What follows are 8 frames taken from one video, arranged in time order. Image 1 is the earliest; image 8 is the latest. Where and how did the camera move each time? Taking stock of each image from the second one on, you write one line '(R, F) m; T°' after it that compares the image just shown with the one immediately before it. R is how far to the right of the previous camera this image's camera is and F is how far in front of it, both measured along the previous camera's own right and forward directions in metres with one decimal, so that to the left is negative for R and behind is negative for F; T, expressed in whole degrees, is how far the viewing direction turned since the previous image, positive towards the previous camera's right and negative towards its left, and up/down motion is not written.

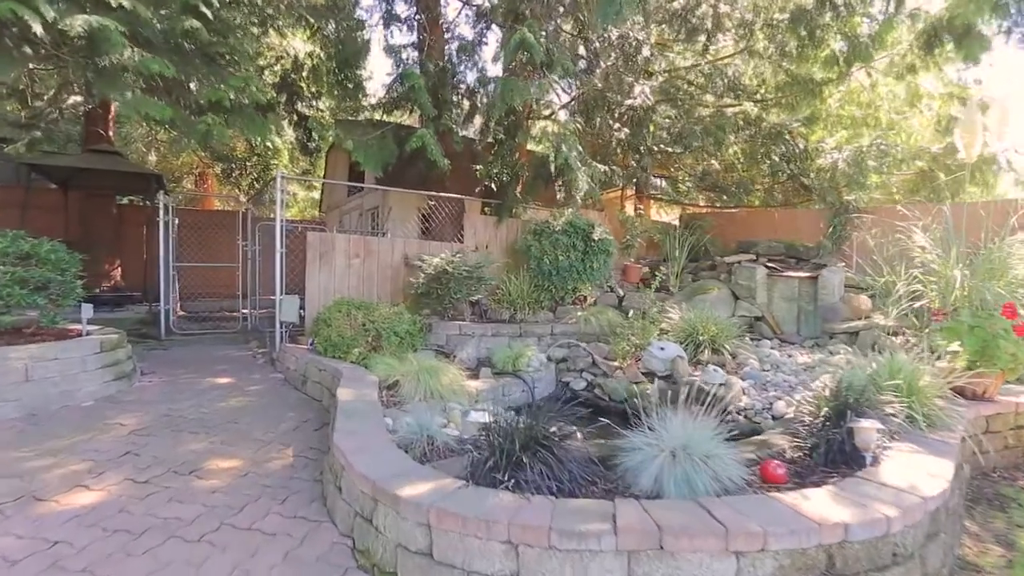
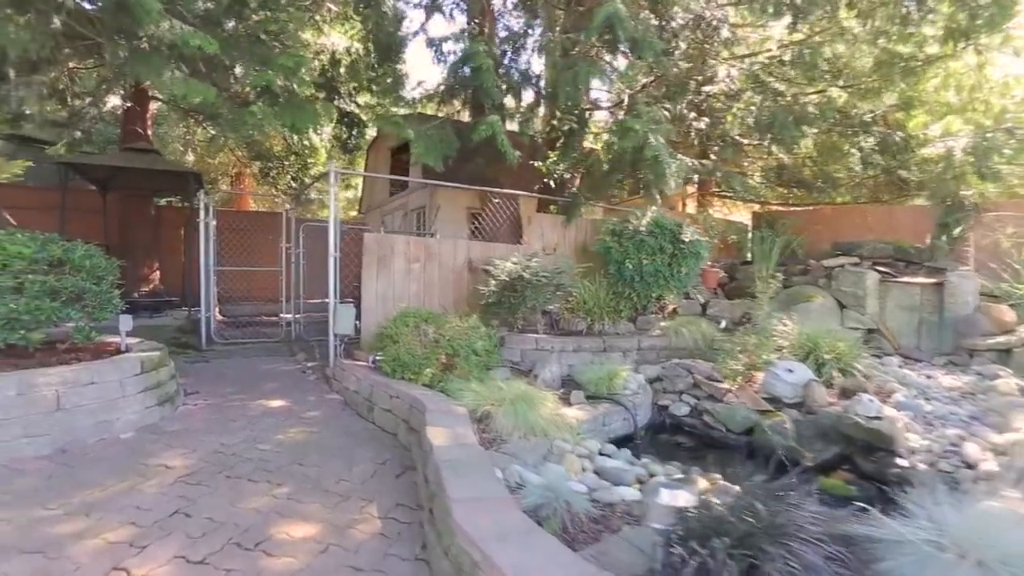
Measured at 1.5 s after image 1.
(-0.6, +0.8) m; -3°
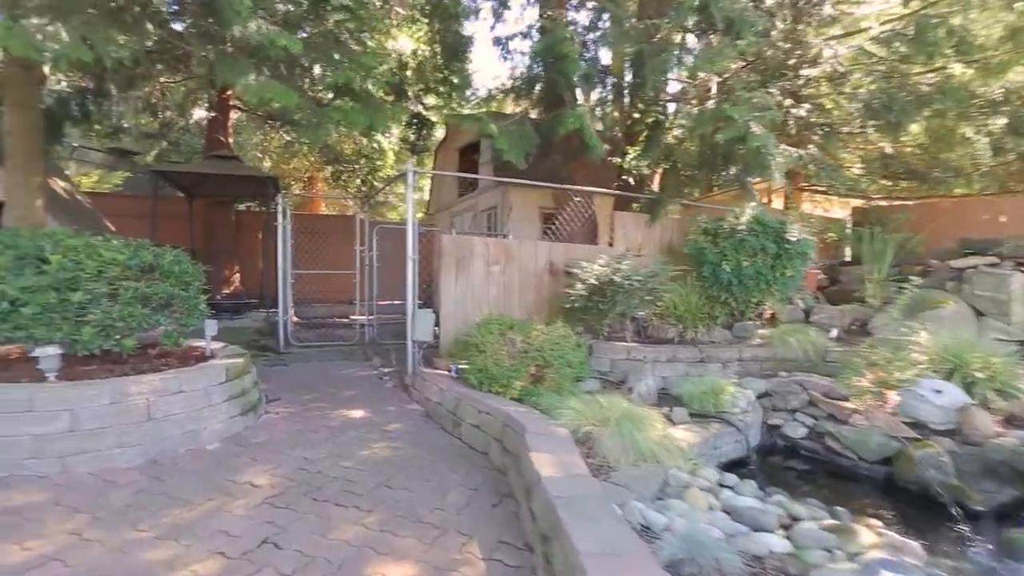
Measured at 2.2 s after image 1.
(-0.3, +0.3) m; -6°
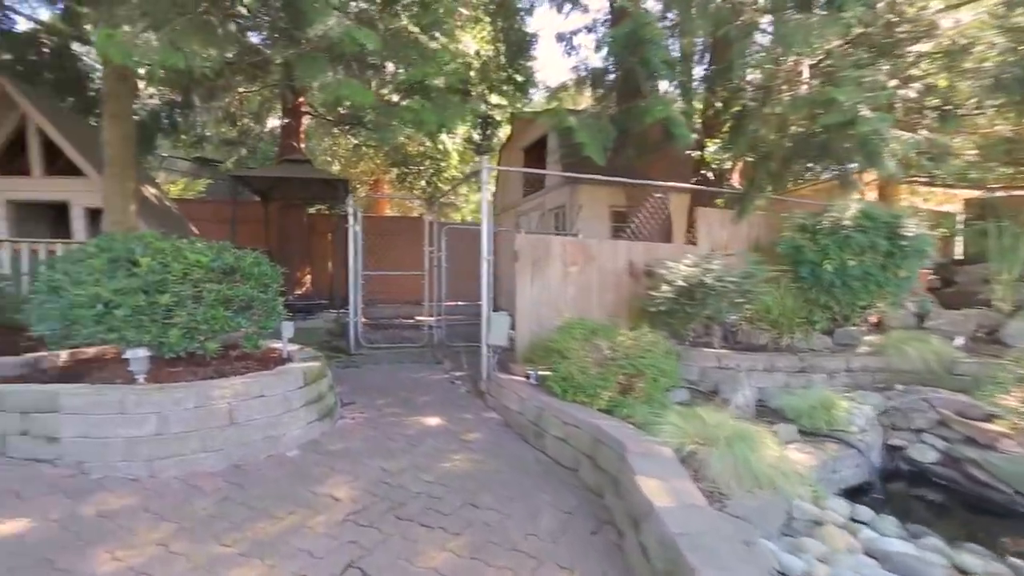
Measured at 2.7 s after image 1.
(-0.2, +0.3) m; -6°
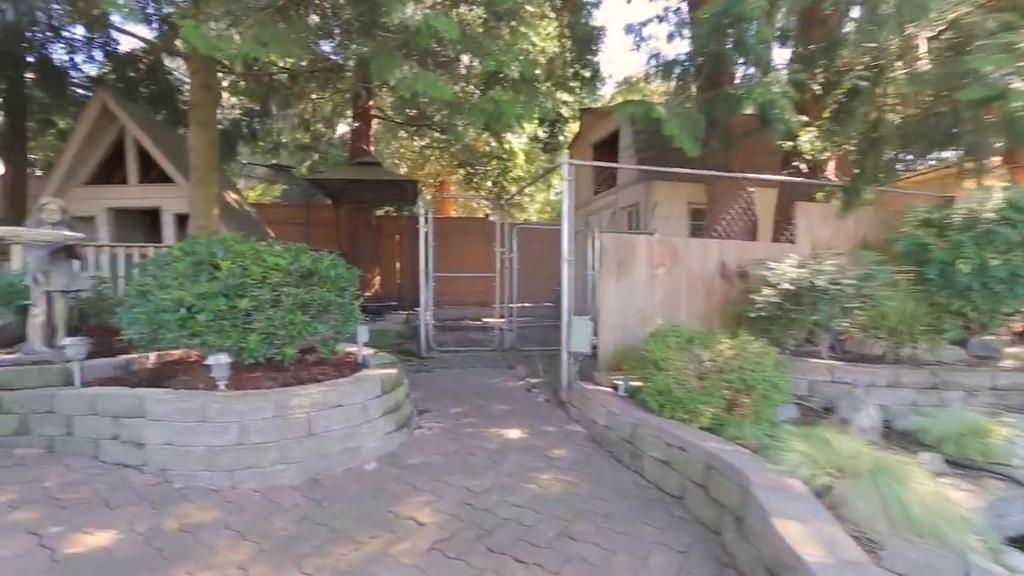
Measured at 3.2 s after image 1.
(-0.2, +0.3) m; -6°
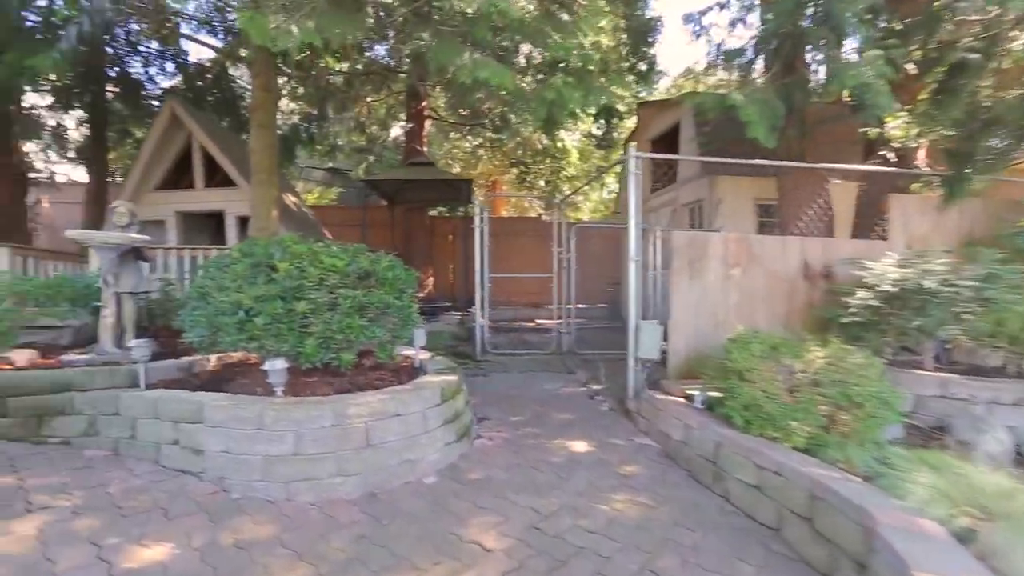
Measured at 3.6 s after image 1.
(-0.1, +0.3) m; -5°
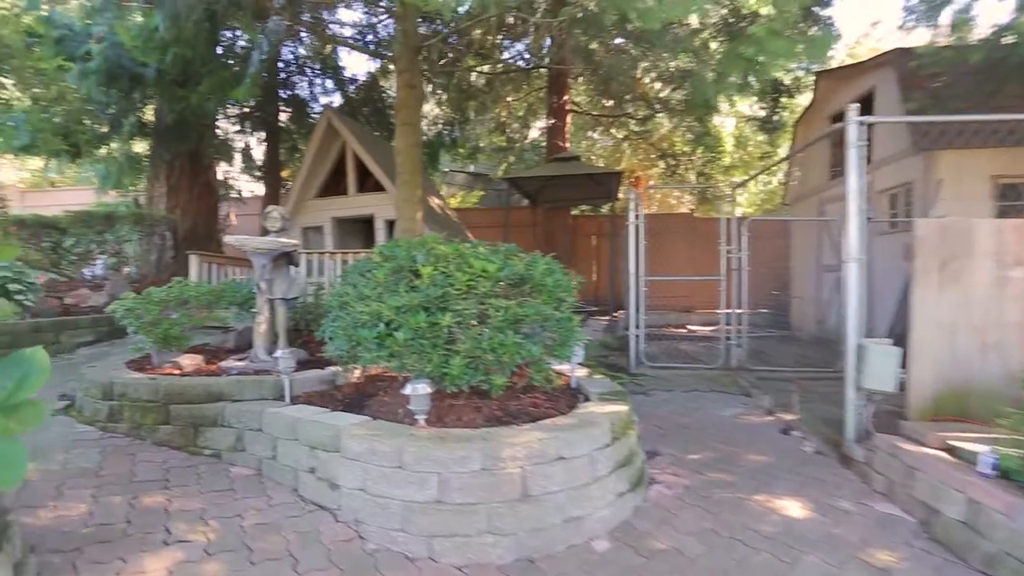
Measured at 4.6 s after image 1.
(-0.3, +0.7) m; -14°
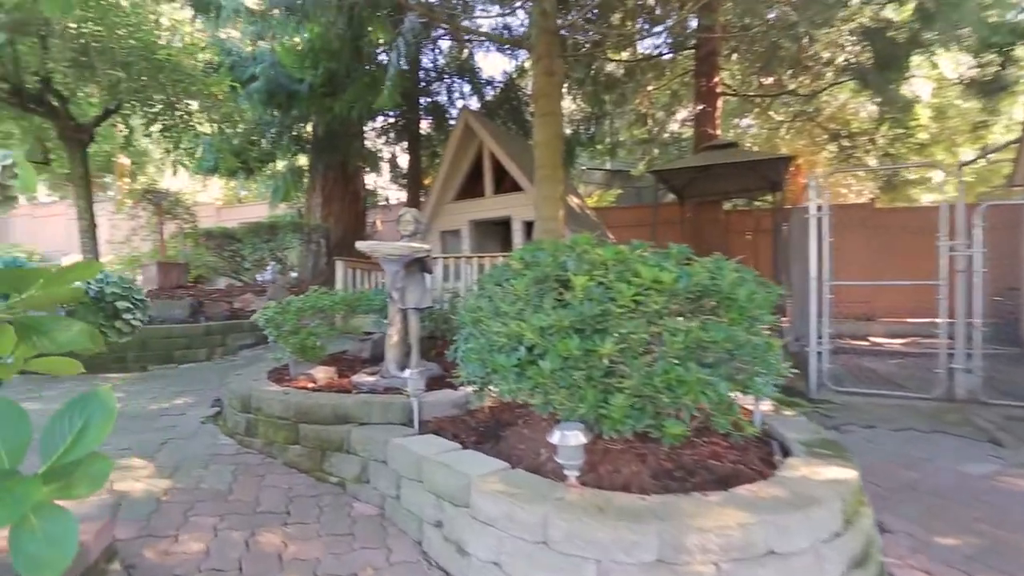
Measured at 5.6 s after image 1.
(-0.2, +0.7) m; -14°
